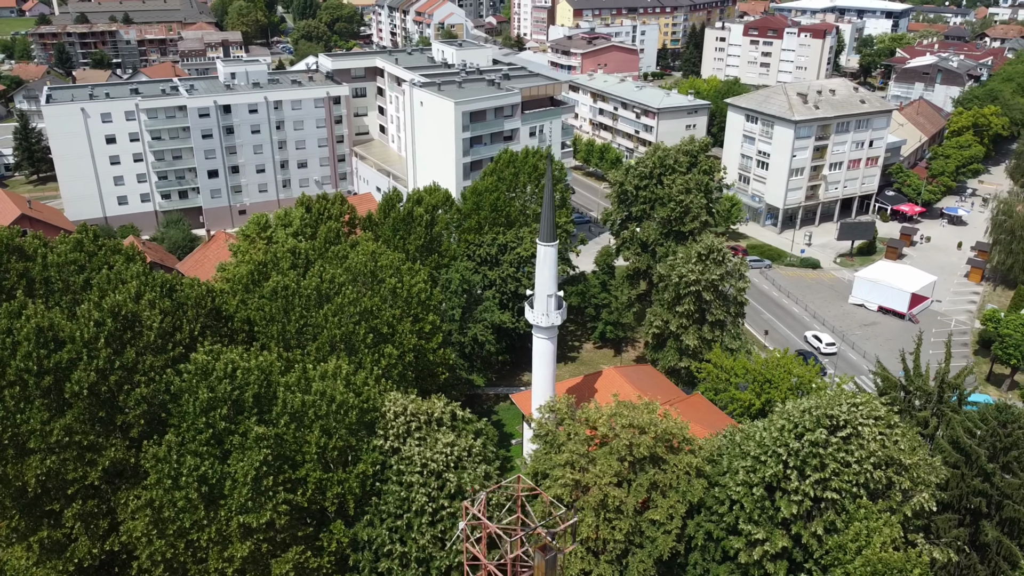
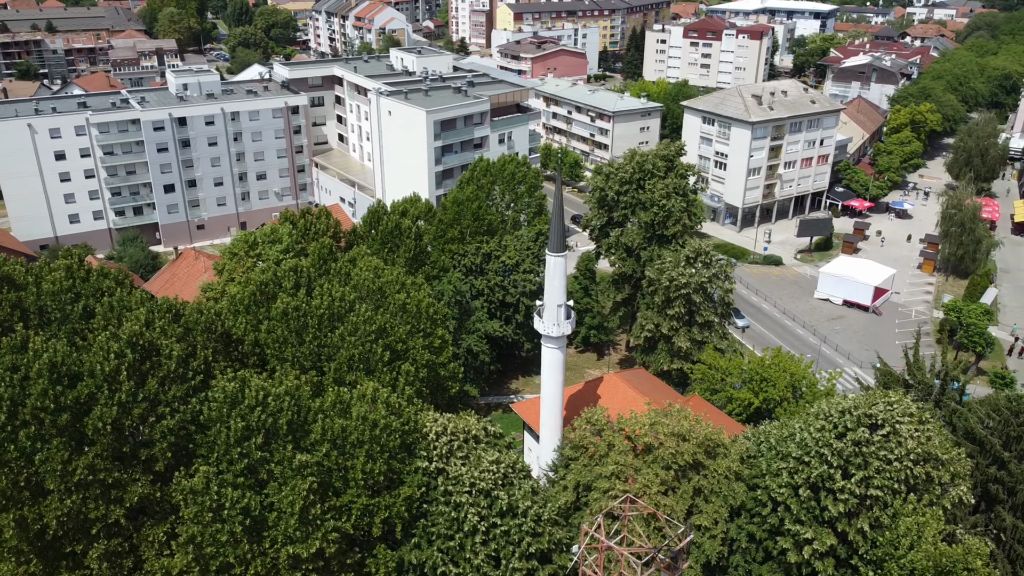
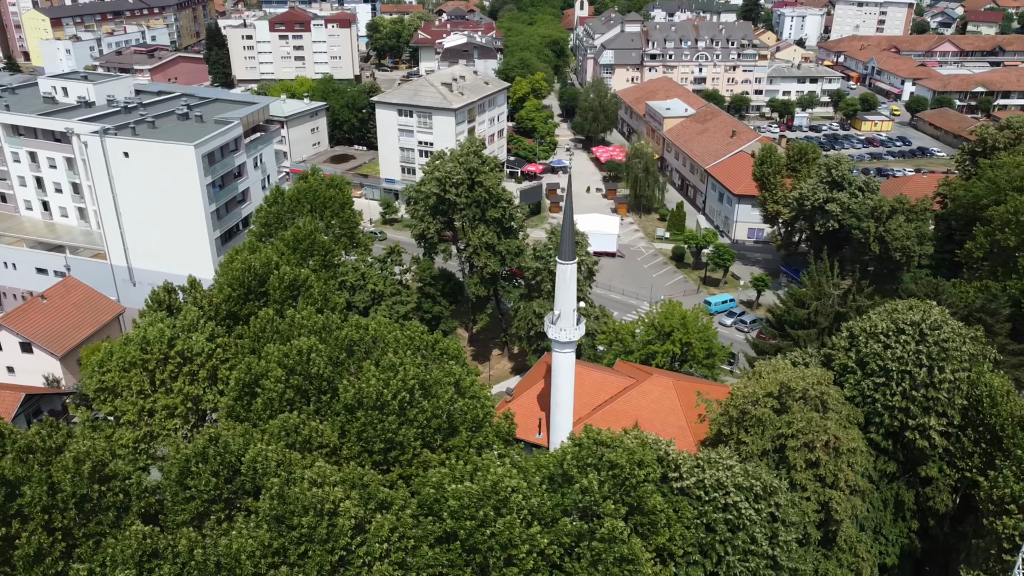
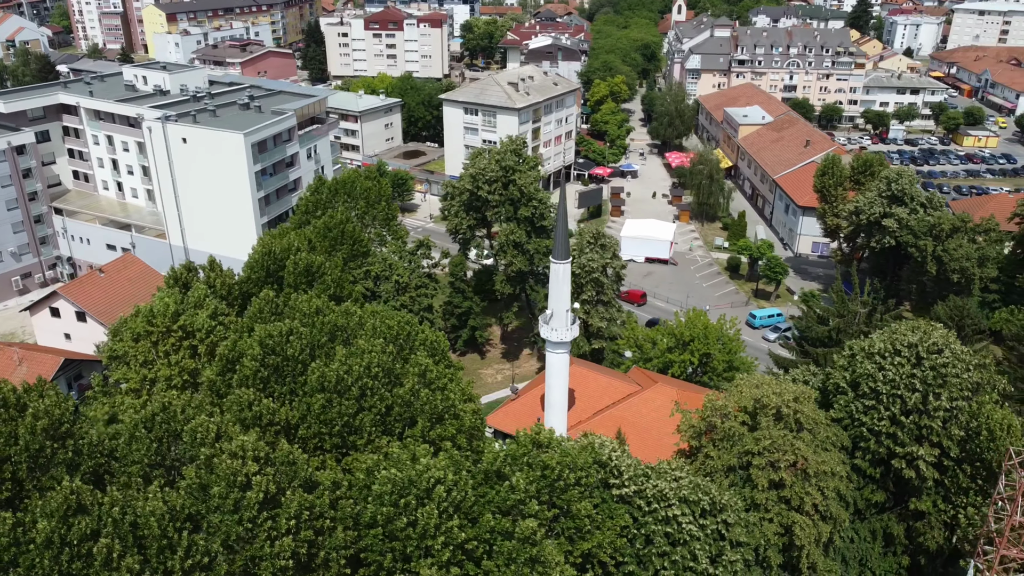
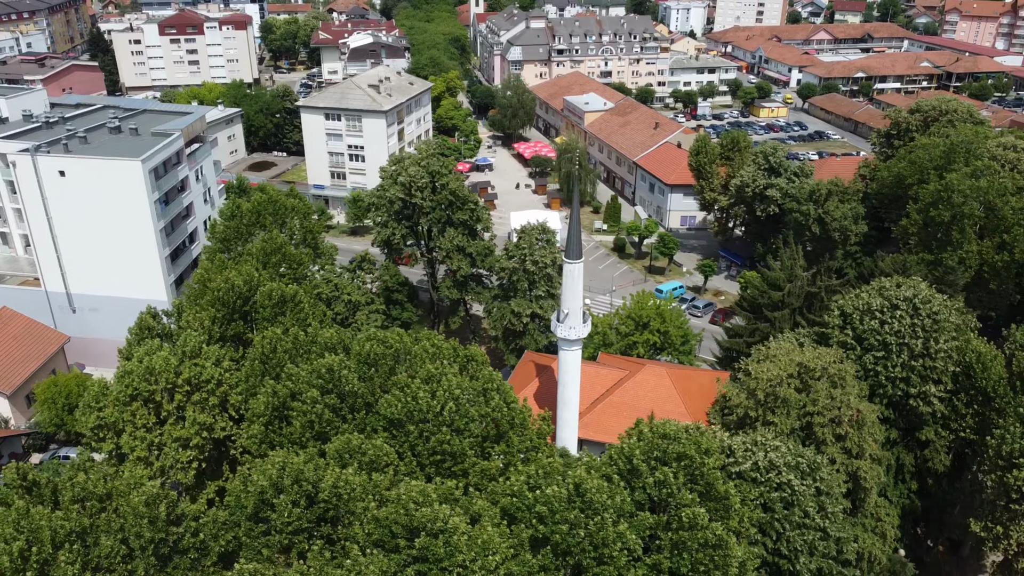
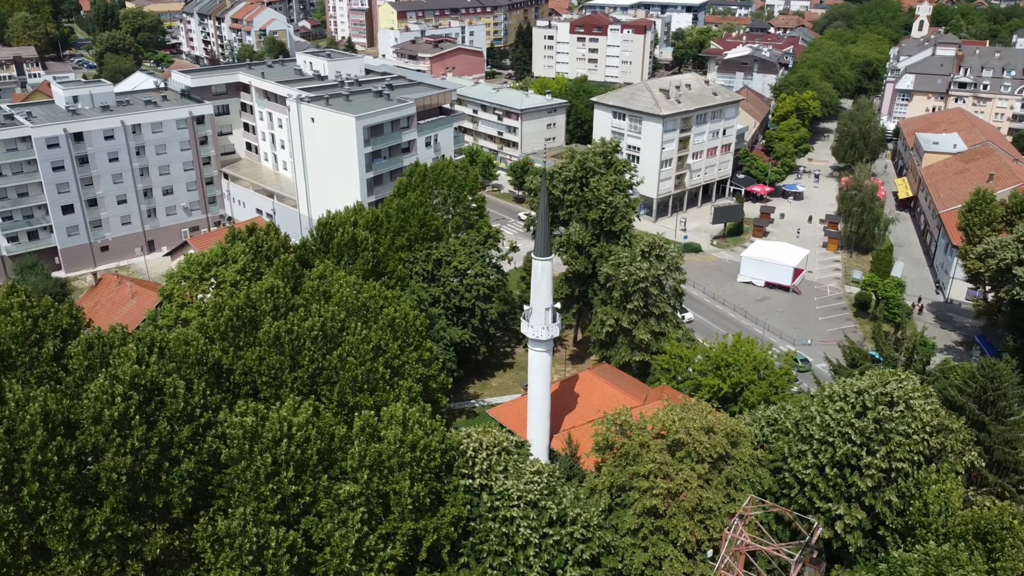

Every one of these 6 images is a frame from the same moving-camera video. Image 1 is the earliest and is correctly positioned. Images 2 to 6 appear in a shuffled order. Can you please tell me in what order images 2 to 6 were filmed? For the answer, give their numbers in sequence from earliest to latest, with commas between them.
2, 6, 4, 3, 5
